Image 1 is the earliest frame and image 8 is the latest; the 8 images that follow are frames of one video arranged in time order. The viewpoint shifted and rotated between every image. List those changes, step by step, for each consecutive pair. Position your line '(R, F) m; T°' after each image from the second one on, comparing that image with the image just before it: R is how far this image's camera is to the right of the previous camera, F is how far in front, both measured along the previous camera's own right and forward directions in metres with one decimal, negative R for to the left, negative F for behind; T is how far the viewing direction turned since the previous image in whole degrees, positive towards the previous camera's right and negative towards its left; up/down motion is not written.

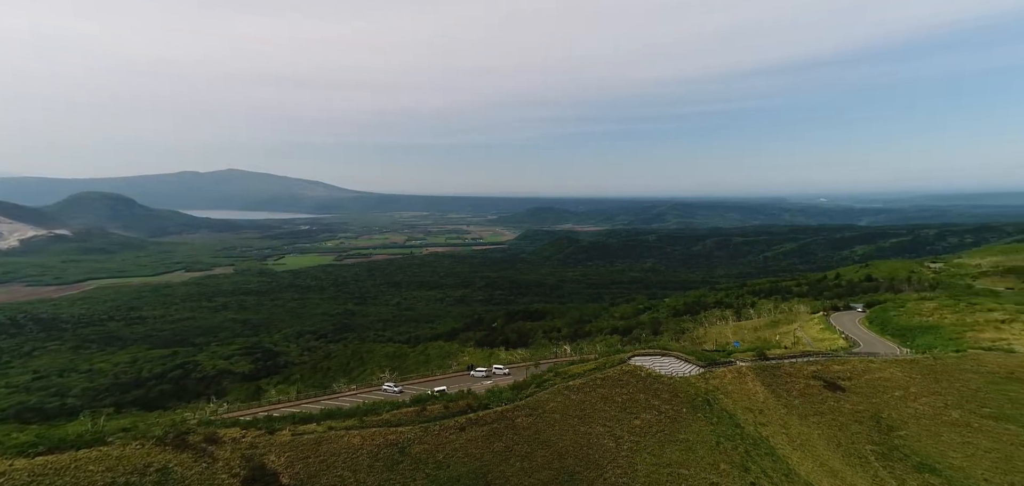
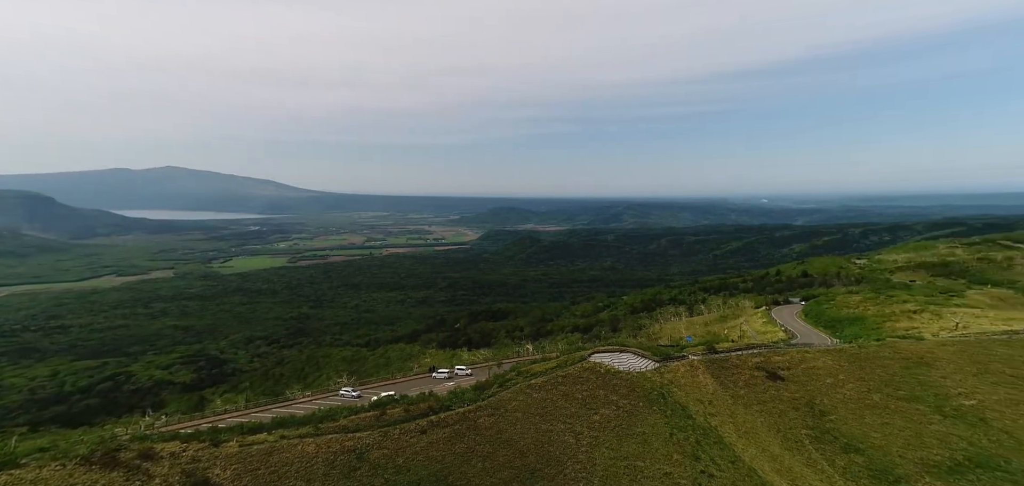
(+1.5, -3.8) m; +5°
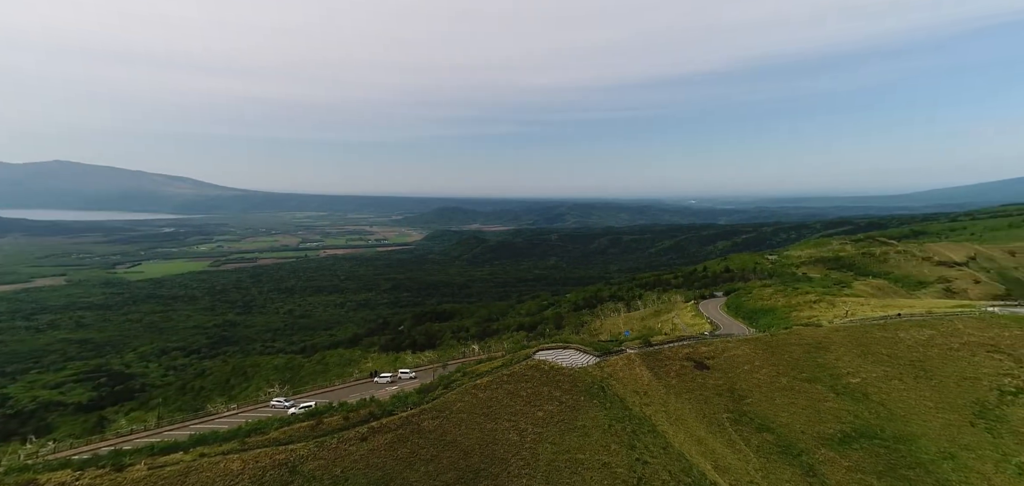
(+1.6, -4.3) m; +7°
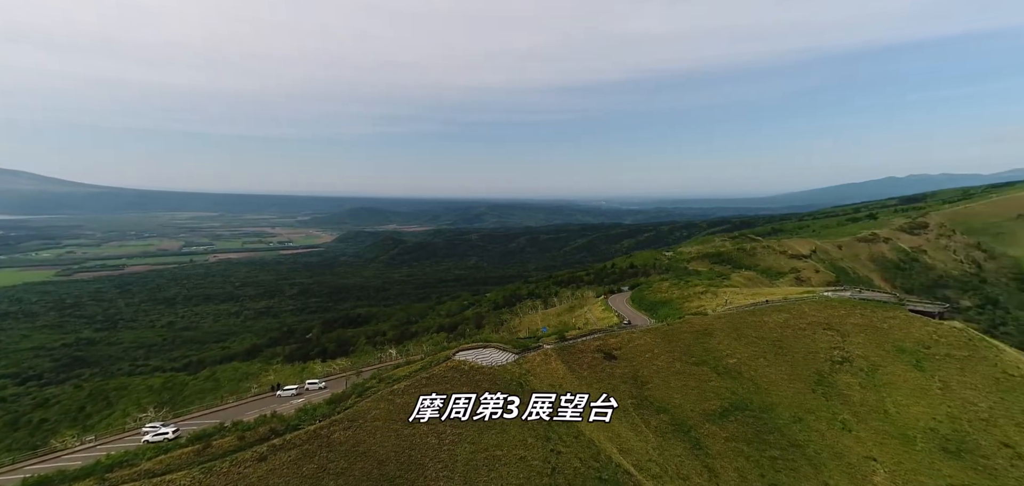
(+1.9, -4.6) m; +10°
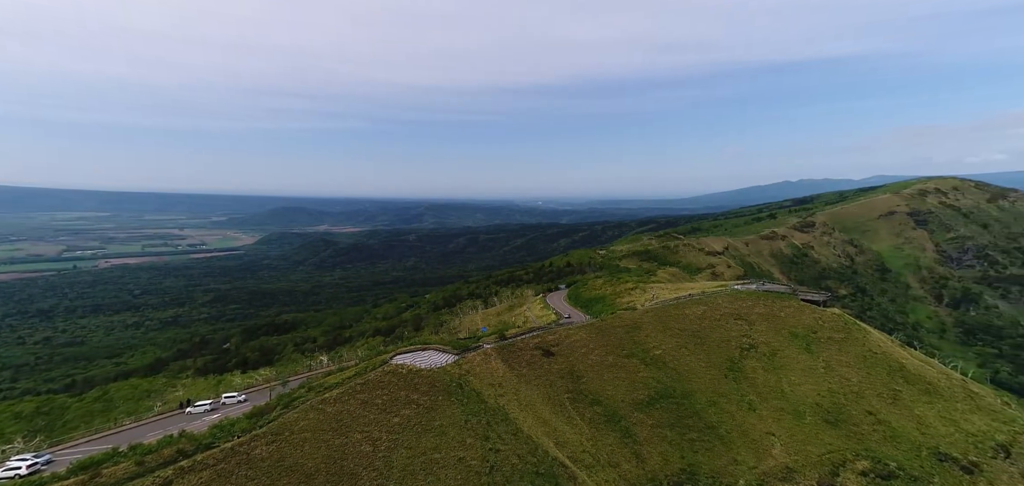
(+1.2, -2.5) m; +7°
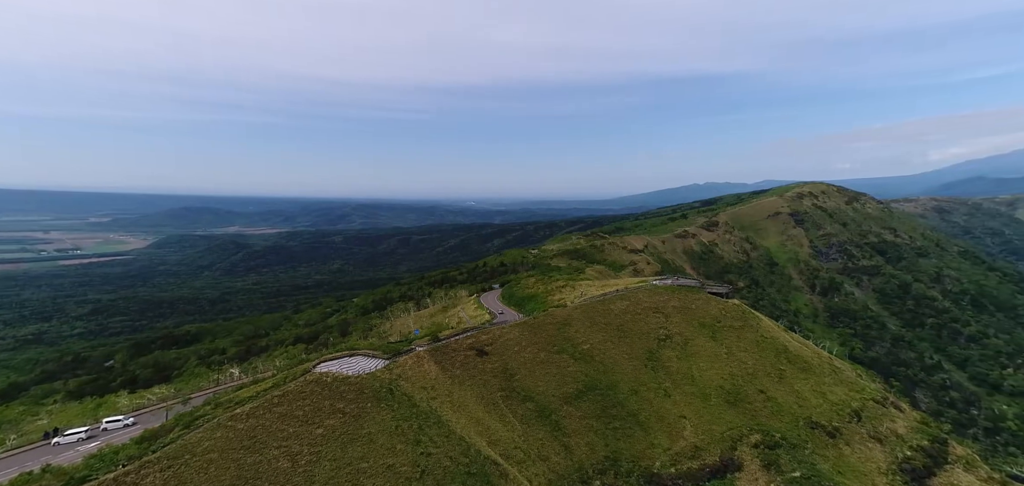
(+1.0, -2.1) m; +8°
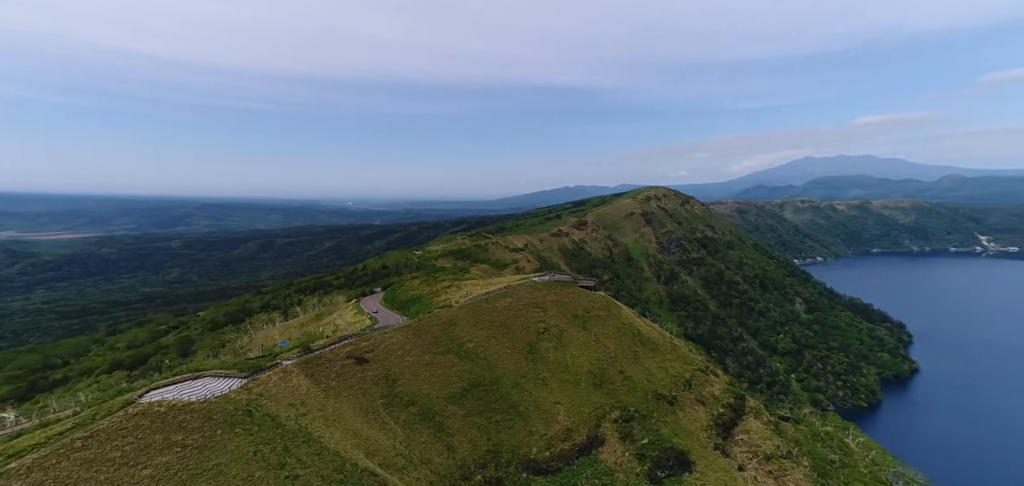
(+1.5, -1.7) m; +13°
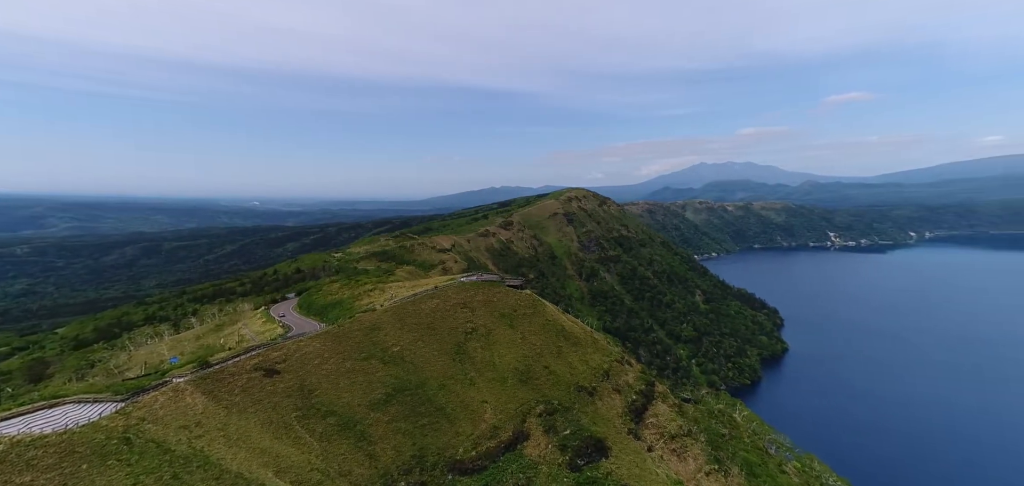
(+1.3, +1.3) m; +8°
